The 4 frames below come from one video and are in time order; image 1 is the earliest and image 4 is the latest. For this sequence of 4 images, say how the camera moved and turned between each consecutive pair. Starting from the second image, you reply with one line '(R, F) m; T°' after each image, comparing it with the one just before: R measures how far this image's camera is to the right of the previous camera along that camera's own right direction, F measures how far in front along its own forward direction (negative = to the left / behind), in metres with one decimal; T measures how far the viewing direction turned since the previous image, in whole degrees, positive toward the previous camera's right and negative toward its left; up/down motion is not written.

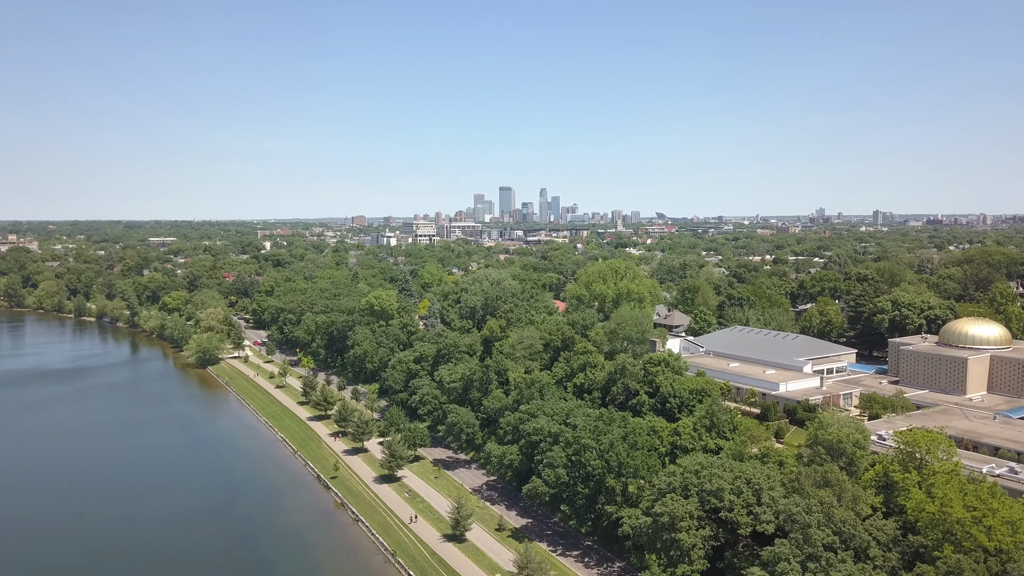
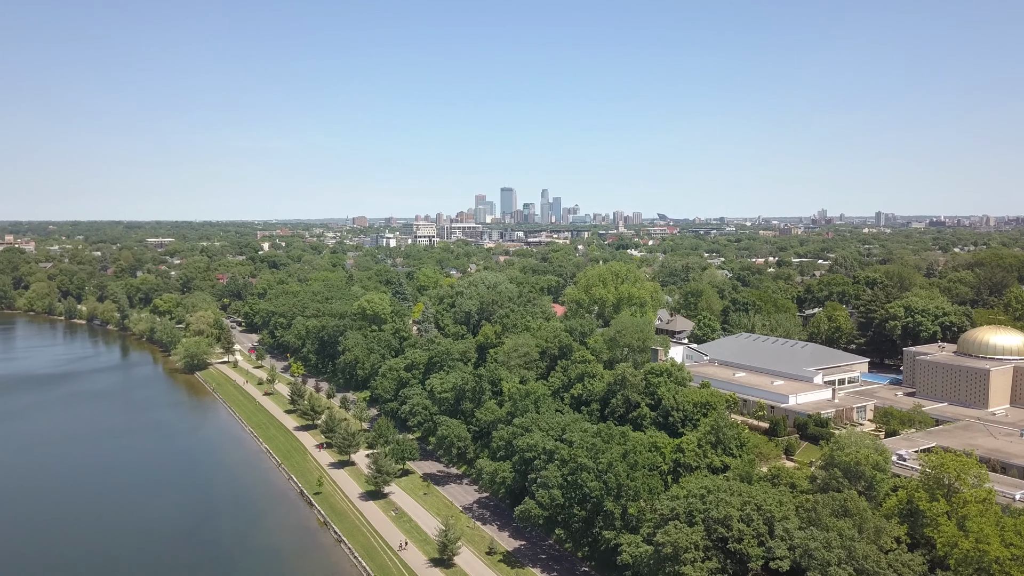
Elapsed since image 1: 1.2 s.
(+0.4, +1.9) m; 0°
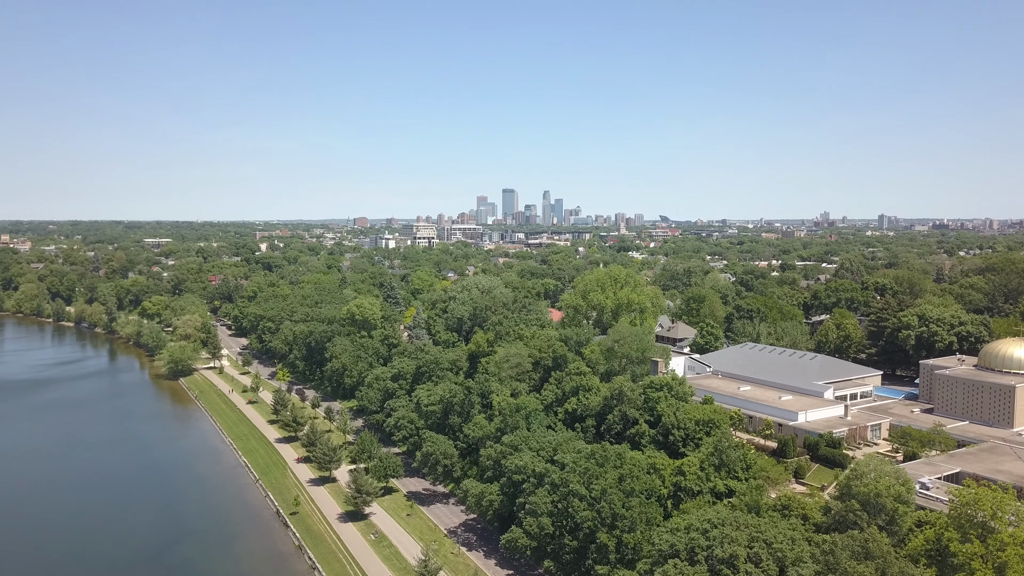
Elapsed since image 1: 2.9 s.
(+0.5, +2.1) m; 0°
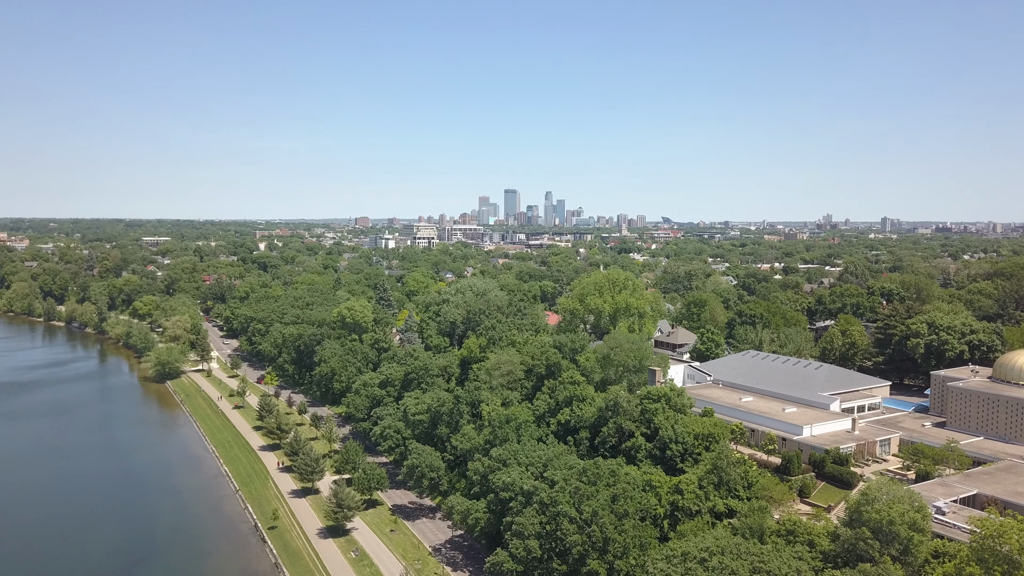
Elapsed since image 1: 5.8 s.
(+0.5, +1.5) m; 0°
